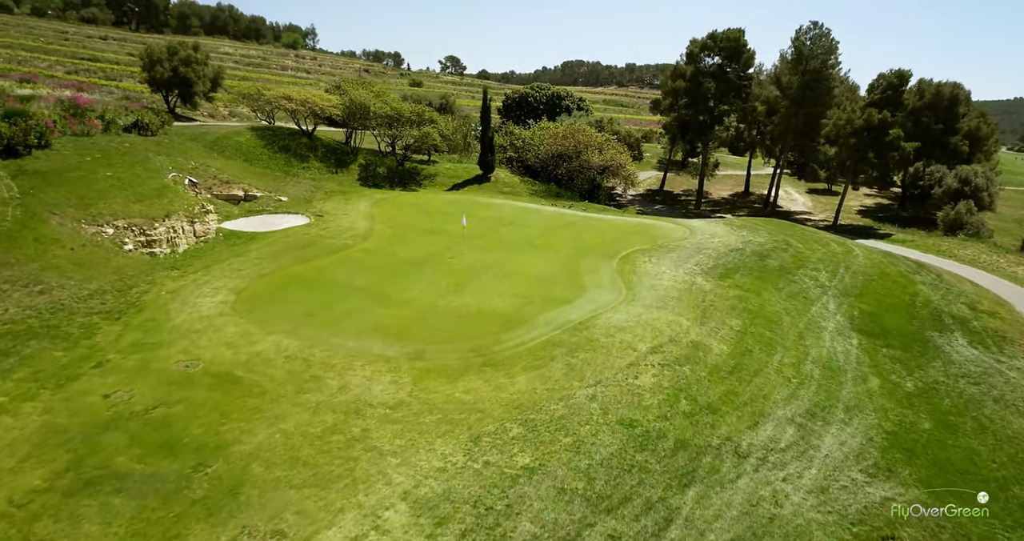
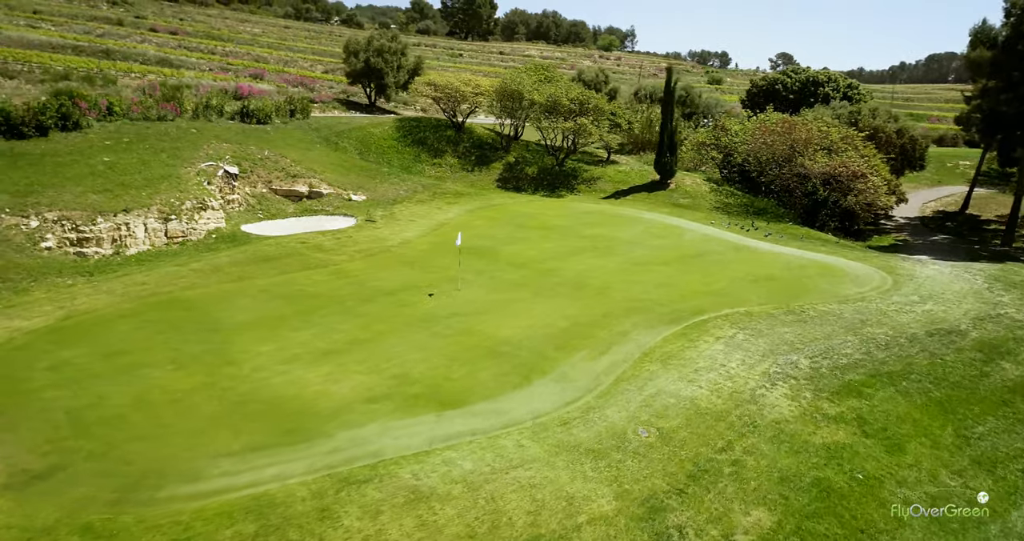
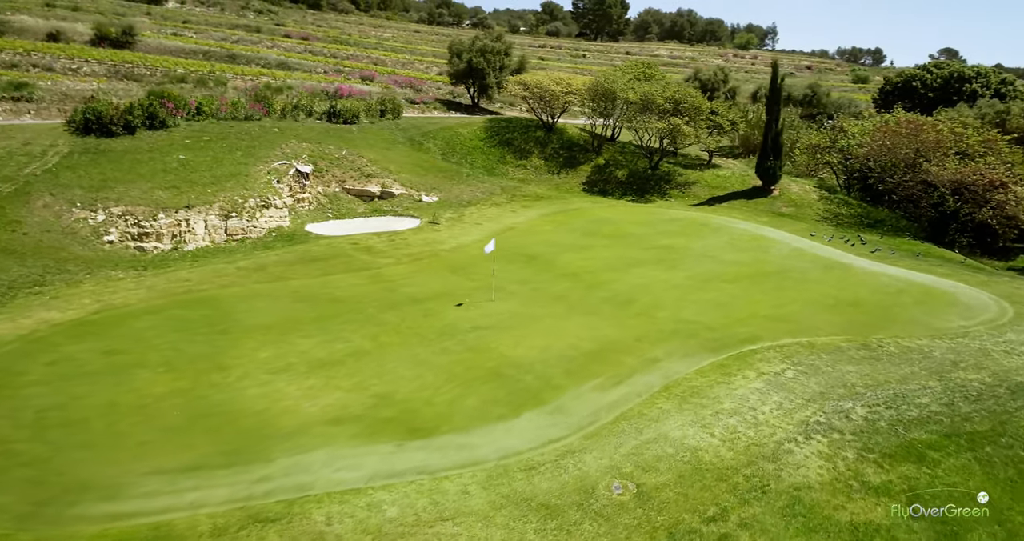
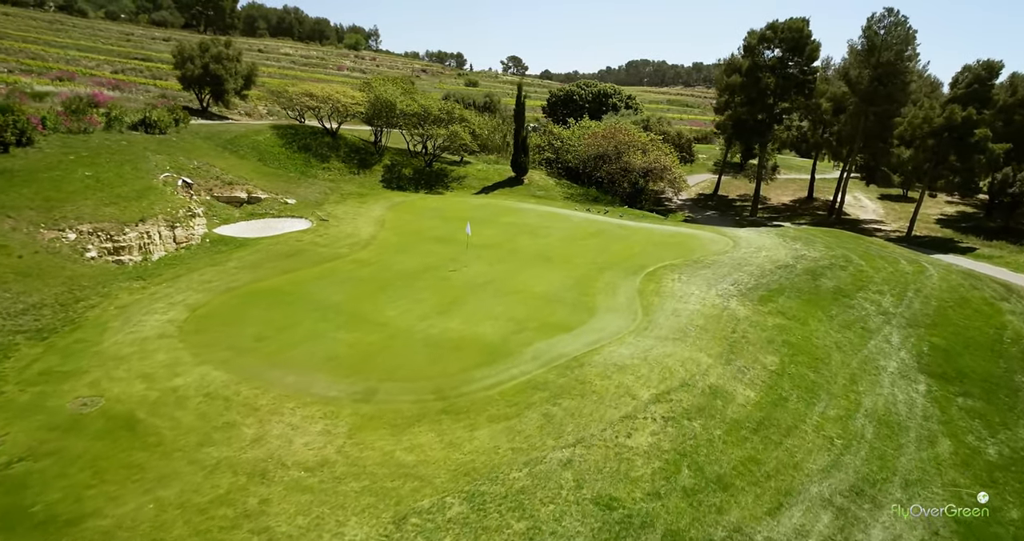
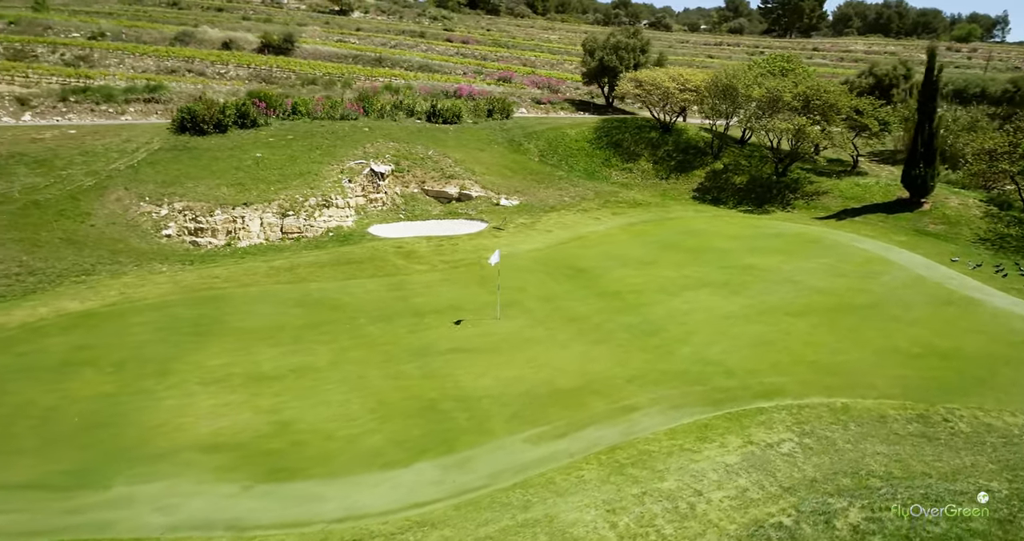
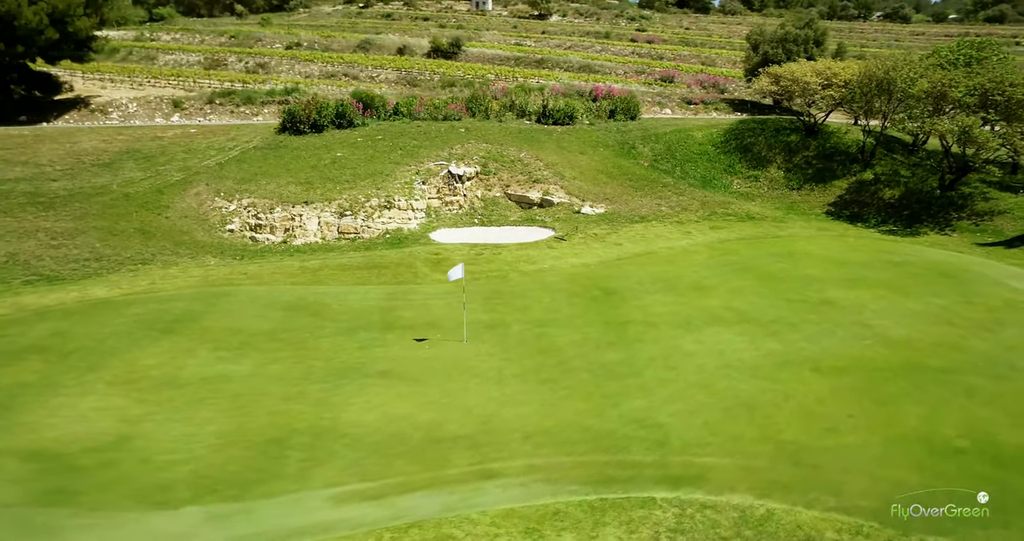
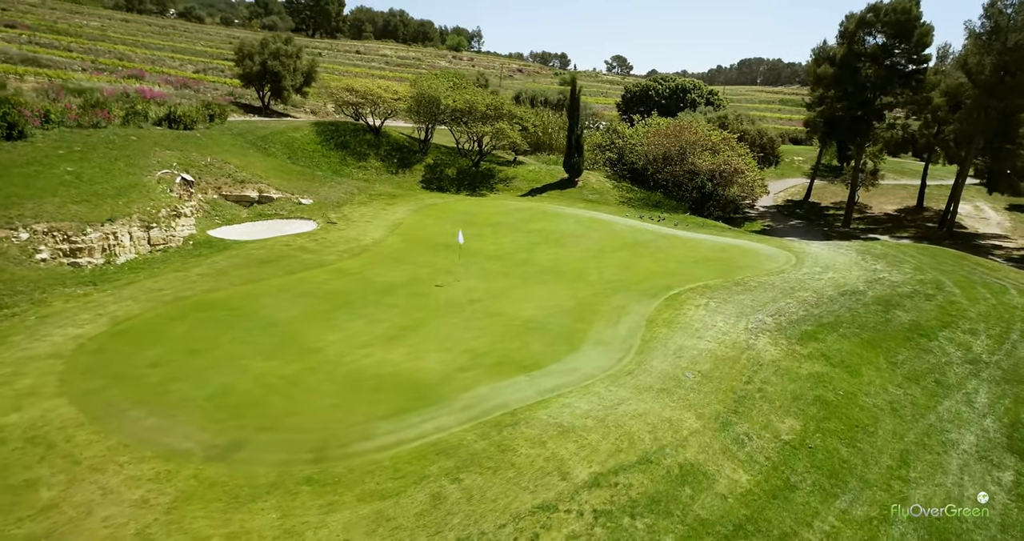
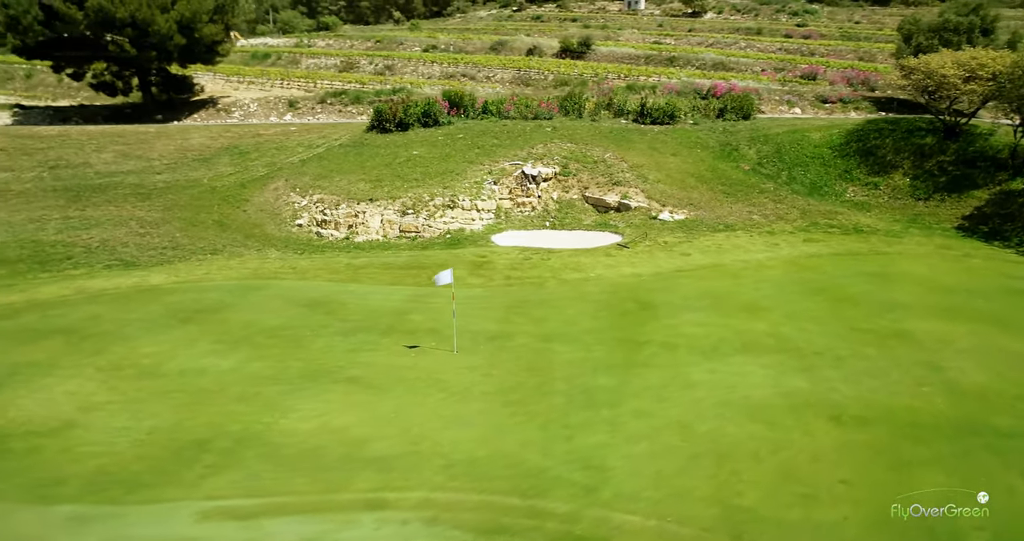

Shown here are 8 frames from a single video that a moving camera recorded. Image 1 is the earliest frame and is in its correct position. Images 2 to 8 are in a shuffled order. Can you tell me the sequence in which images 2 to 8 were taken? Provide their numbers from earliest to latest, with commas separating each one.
4, 7, 2, 3, 5, 6, 8
